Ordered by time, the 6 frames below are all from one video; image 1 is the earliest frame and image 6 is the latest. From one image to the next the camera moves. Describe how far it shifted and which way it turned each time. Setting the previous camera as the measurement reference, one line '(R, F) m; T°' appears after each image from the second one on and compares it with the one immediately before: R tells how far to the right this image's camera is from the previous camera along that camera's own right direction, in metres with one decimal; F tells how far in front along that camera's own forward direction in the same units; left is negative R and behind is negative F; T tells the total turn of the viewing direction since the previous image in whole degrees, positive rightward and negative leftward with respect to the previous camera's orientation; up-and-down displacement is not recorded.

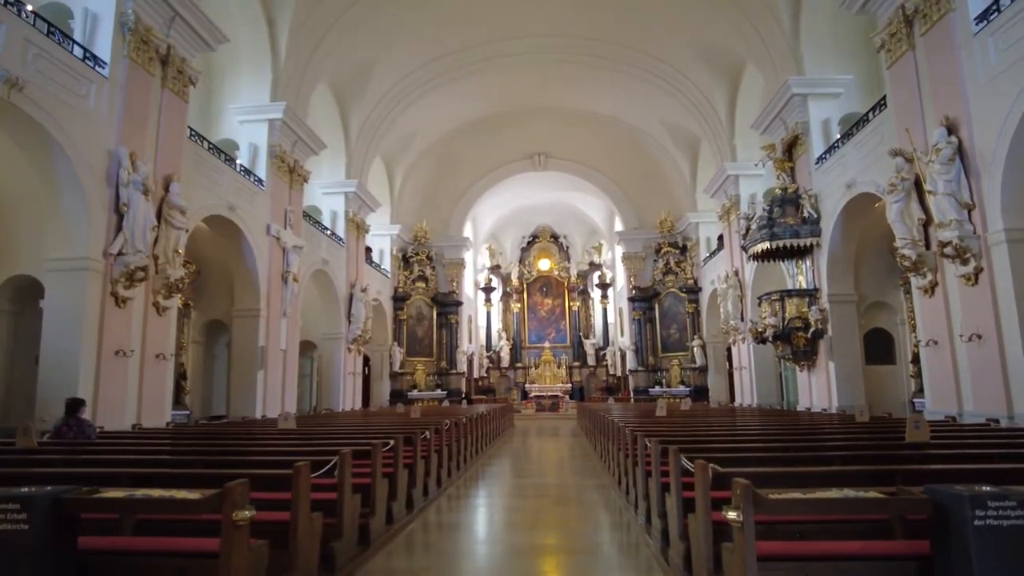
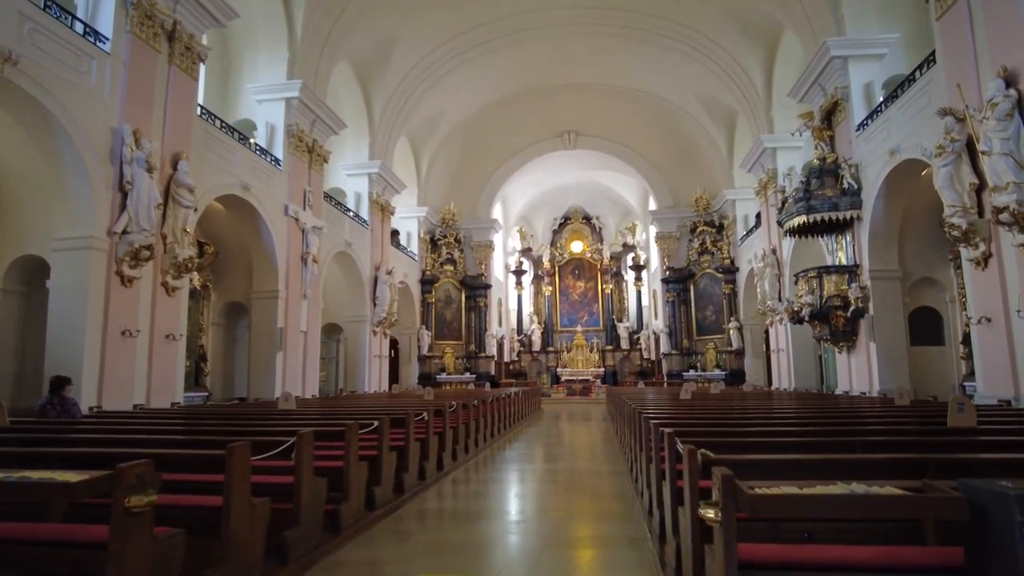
(+0.3, +0.4) m; -3°
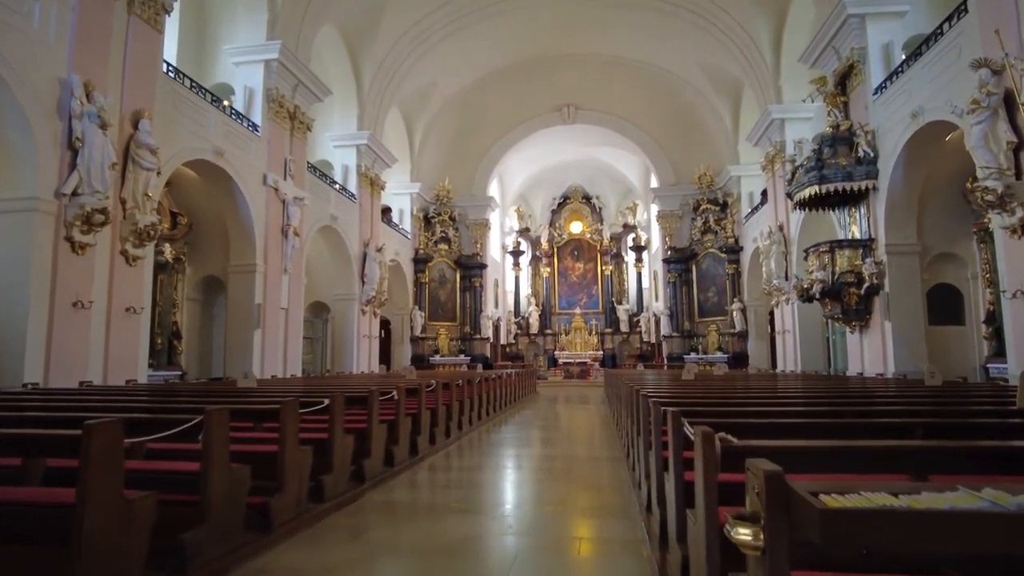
(+0.1, +0.7) m; 0°
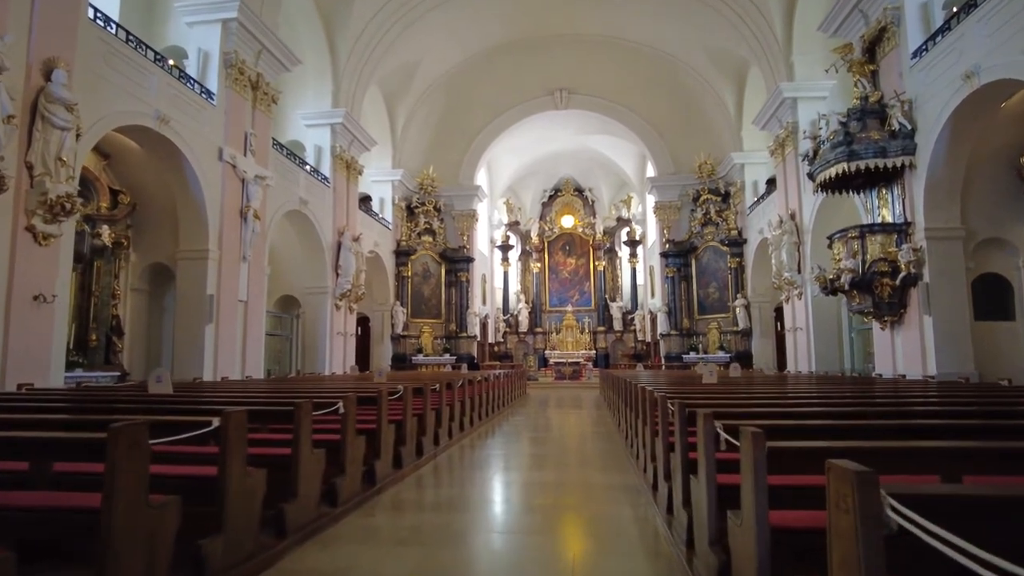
(0.0, +1.2) m; +1°
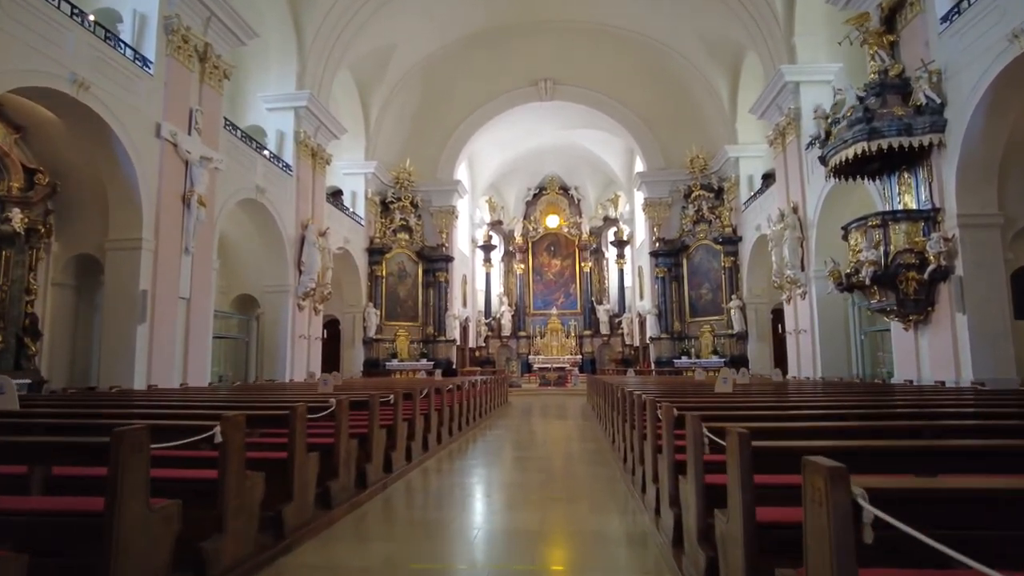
(+0.1, +1.1) m; +1°
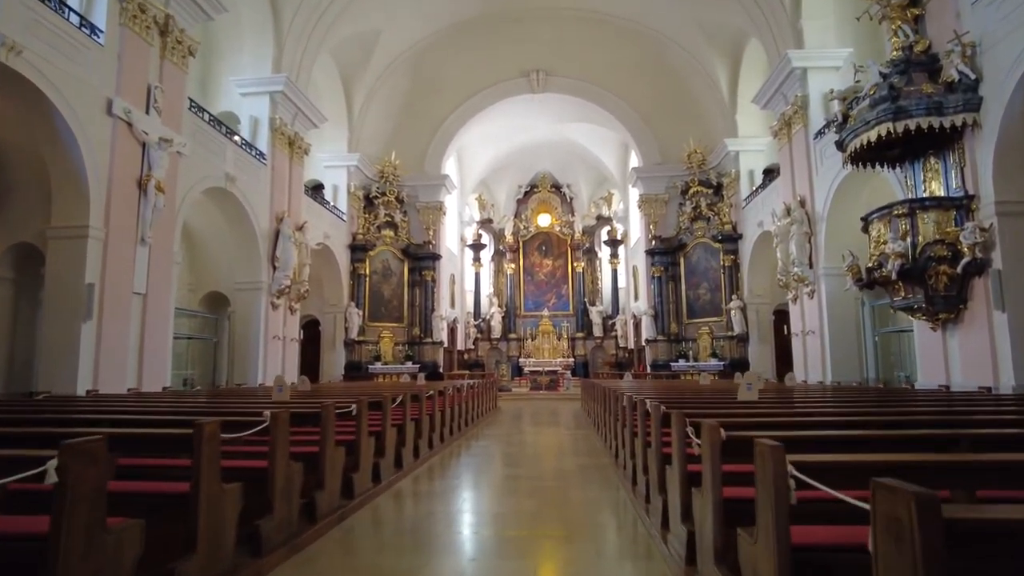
(0.0, +0.8) m; +1°
